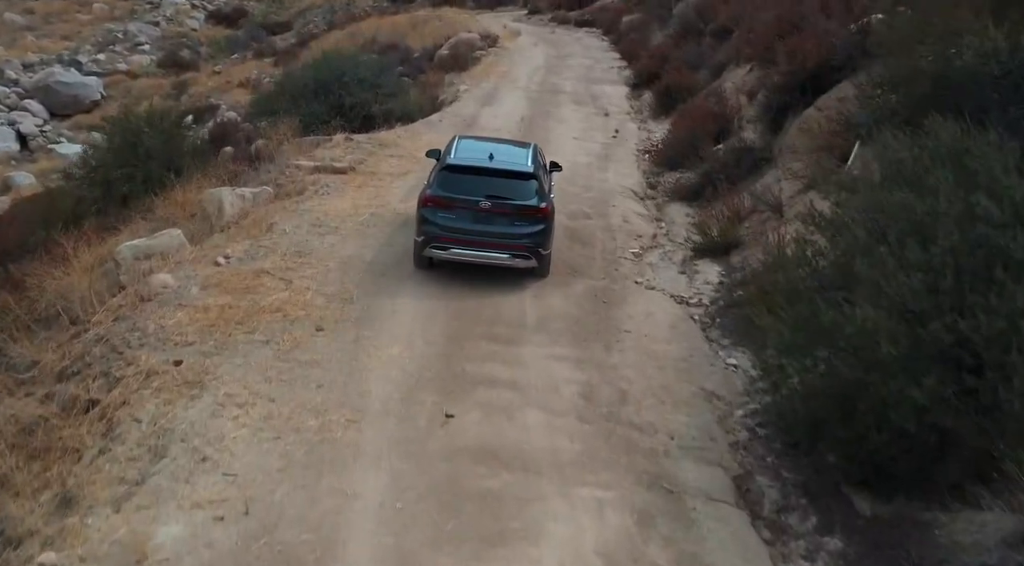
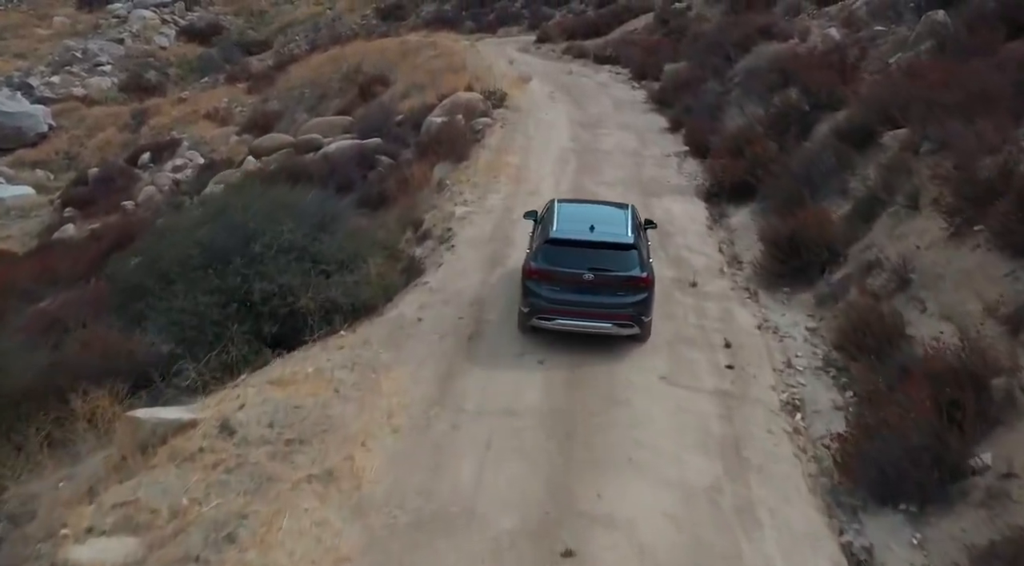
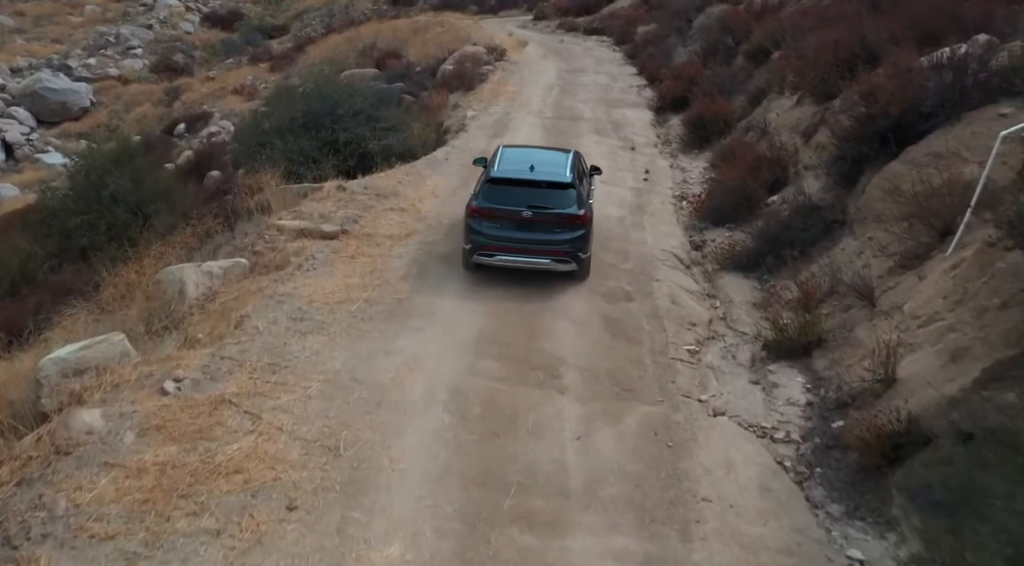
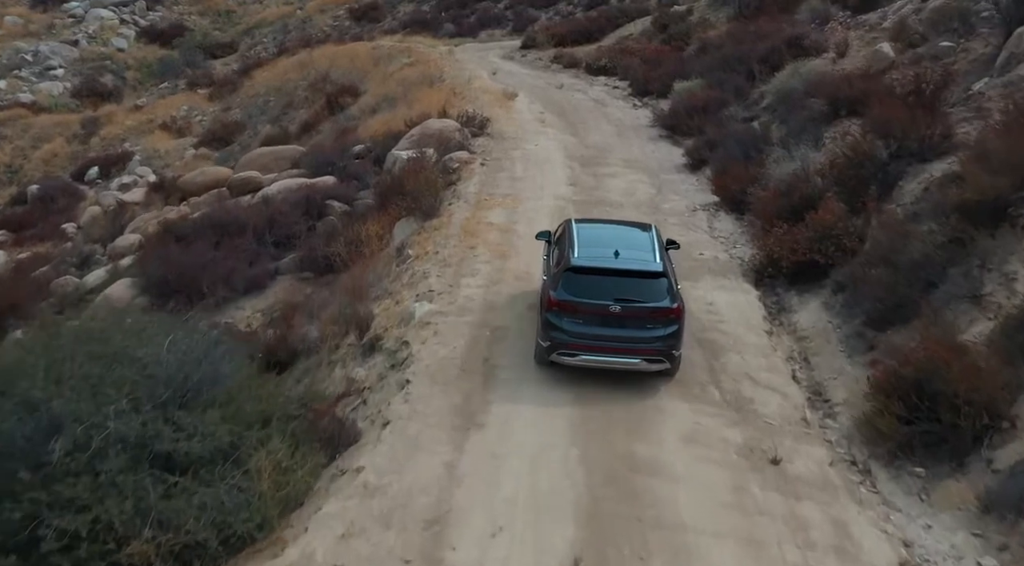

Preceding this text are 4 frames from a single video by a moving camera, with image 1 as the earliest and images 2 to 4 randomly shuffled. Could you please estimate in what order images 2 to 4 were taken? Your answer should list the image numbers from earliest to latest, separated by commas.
3, 2, 4
